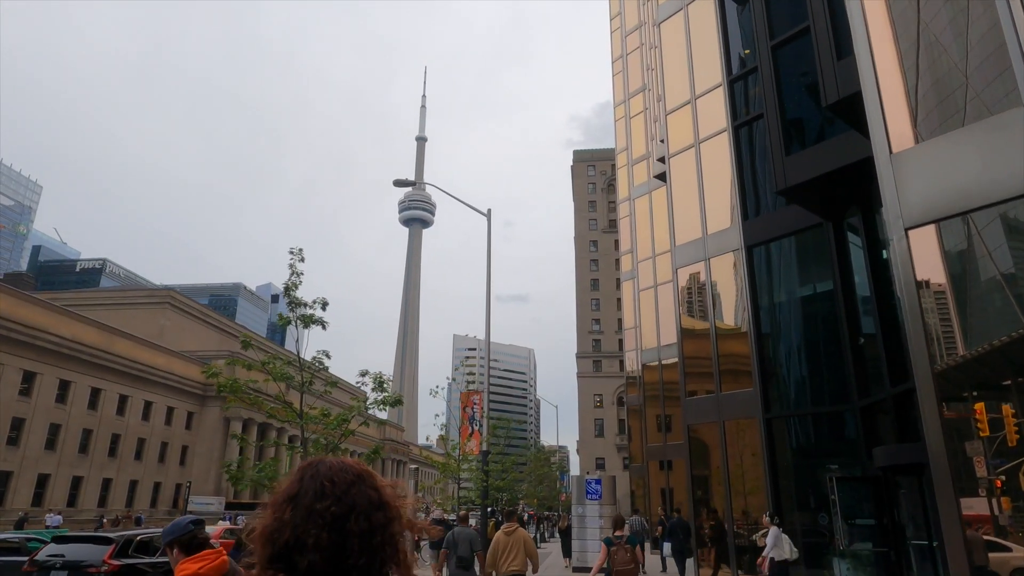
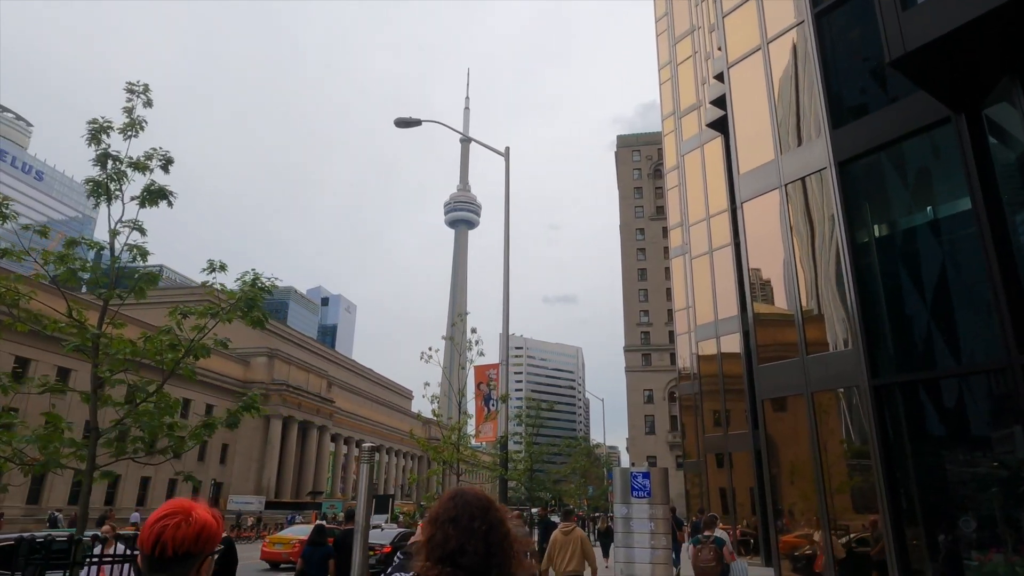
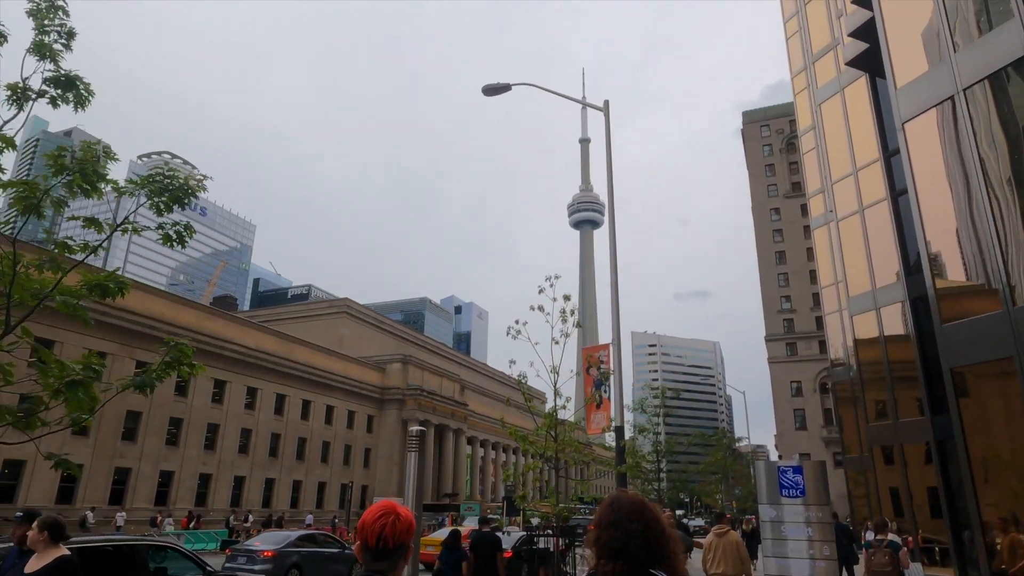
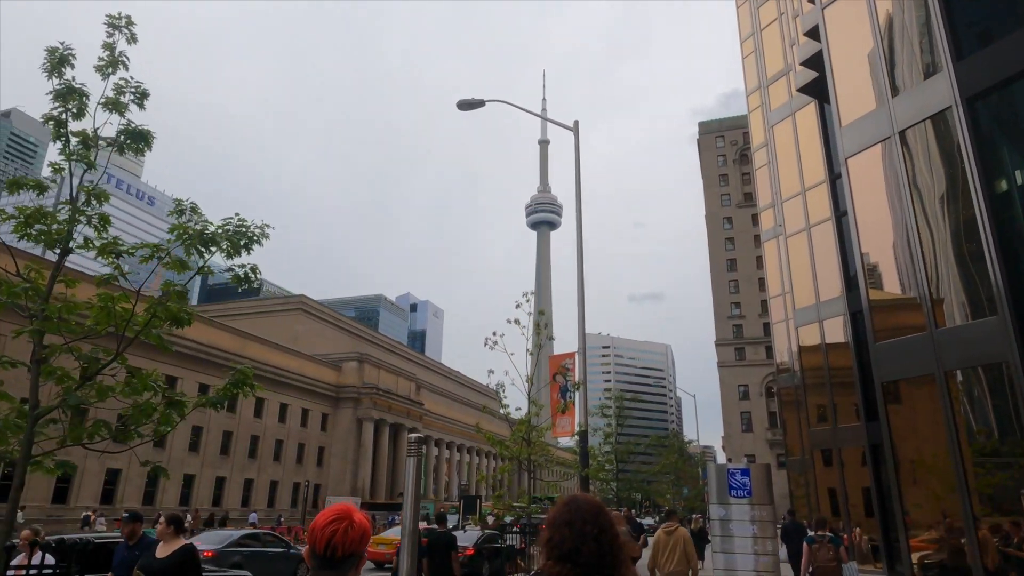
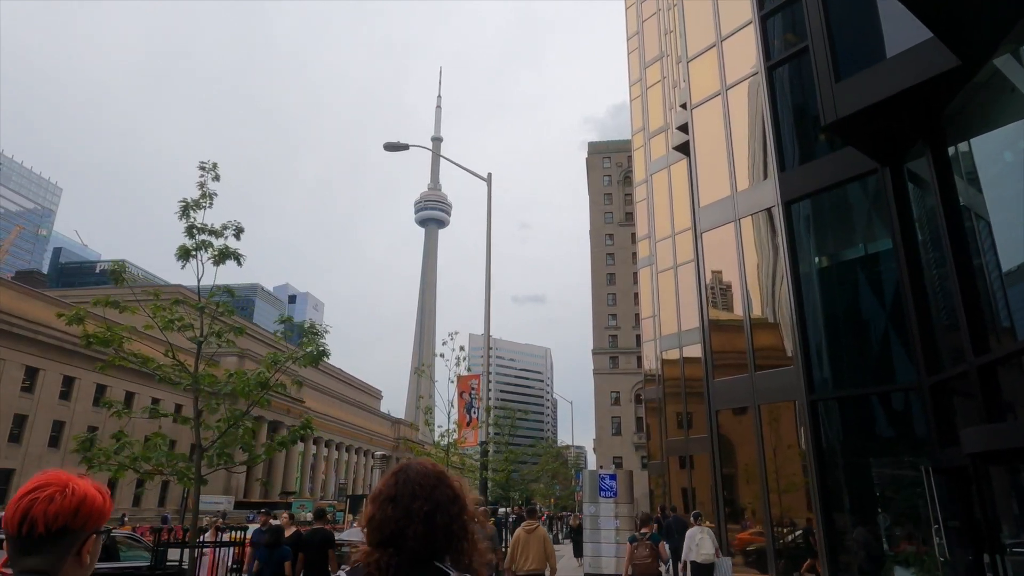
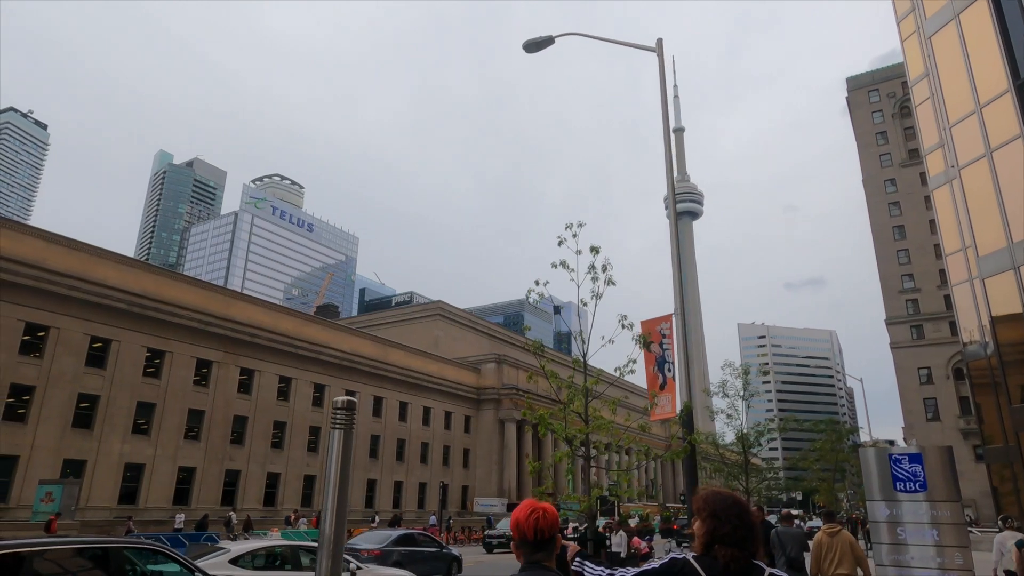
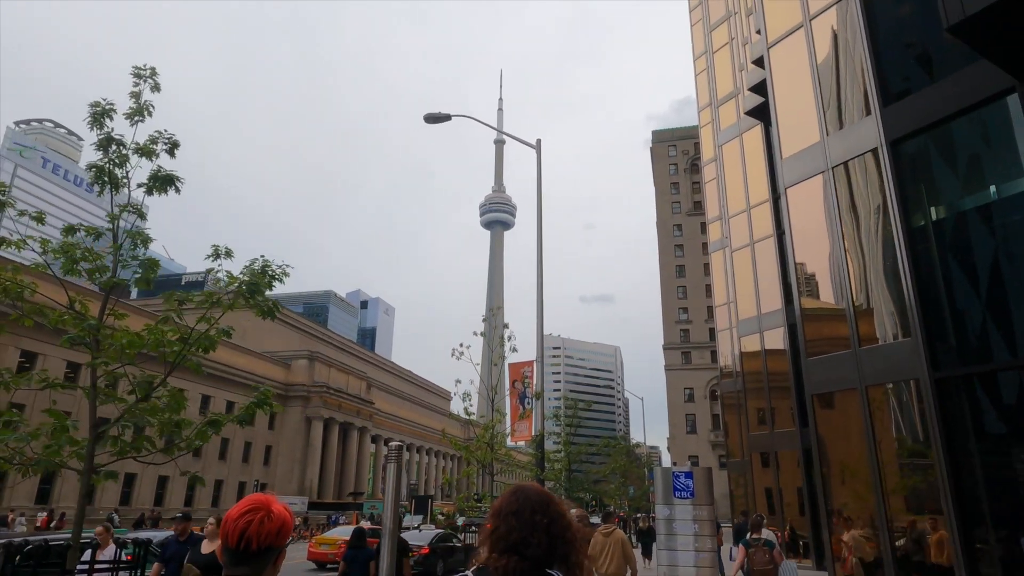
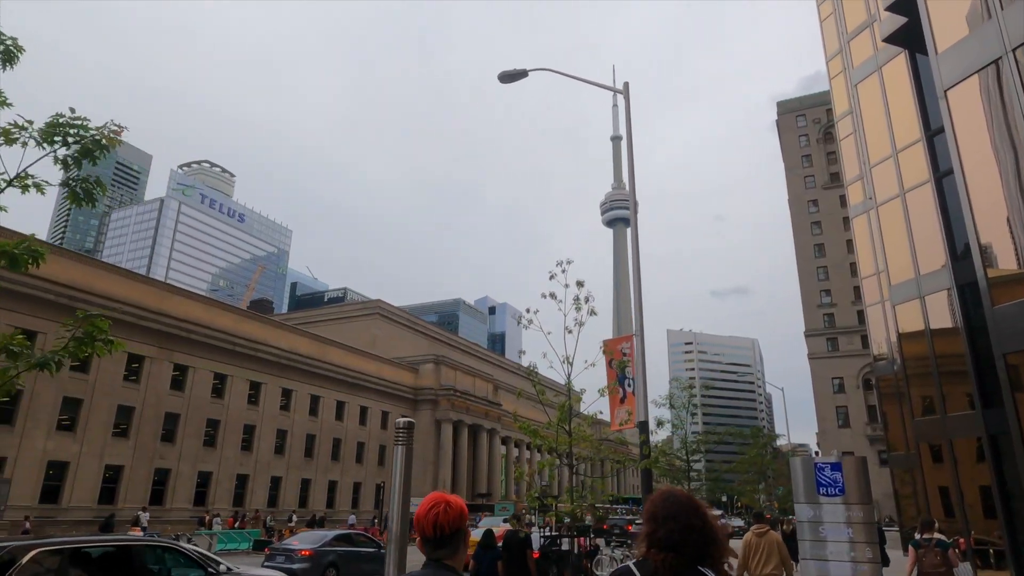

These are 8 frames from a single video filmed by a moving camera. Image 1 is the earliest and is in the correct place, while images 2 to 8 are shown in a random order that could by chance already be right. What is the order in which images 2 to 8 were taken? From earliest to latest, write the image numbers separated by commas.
5, 2, 7, 4, 3, 8, 6
